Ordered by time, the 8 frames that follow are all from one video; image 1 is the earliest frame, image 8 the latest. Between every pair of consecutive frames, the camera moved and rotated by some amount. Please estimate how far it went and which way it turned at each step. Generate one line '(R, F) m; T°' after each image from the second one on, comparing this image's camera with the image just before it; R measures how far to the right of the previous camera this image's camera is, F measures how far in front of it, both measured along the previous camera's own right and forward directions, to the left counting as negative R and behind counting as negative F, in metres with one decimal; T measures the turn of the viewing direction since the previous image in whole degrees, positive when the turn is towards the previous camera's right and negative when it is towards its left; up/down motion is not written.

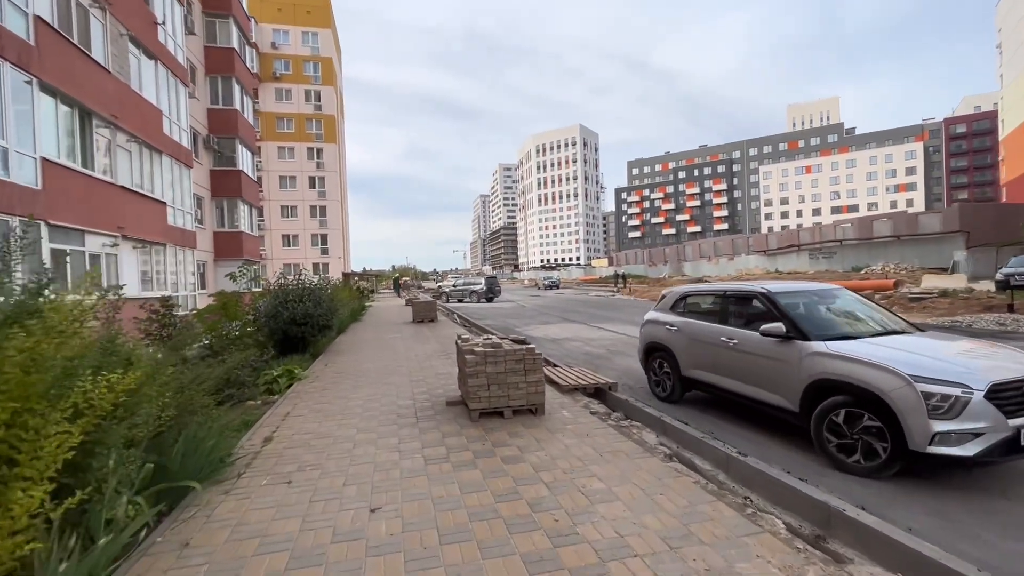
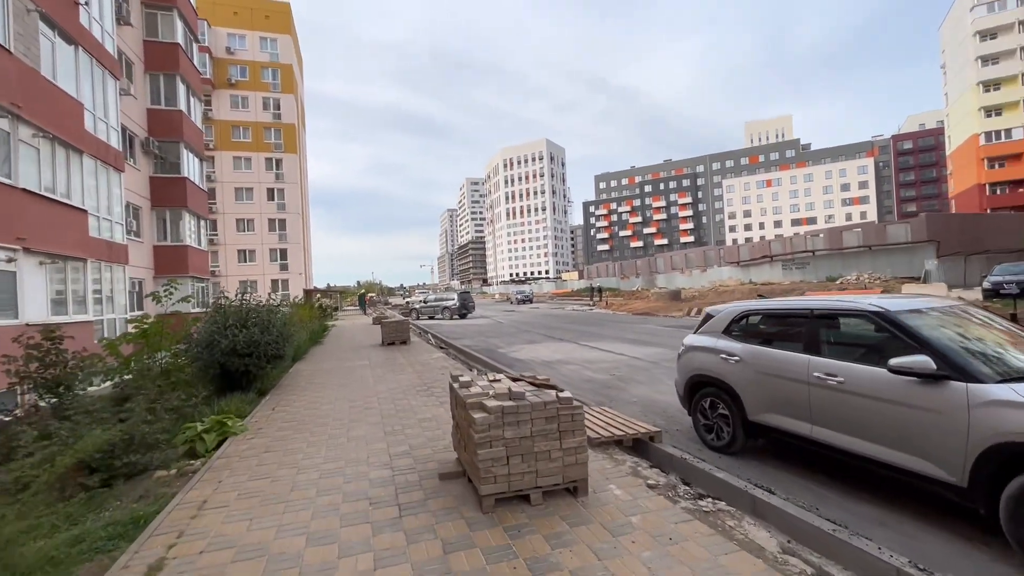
(-0.4, +1.5) m; +4°
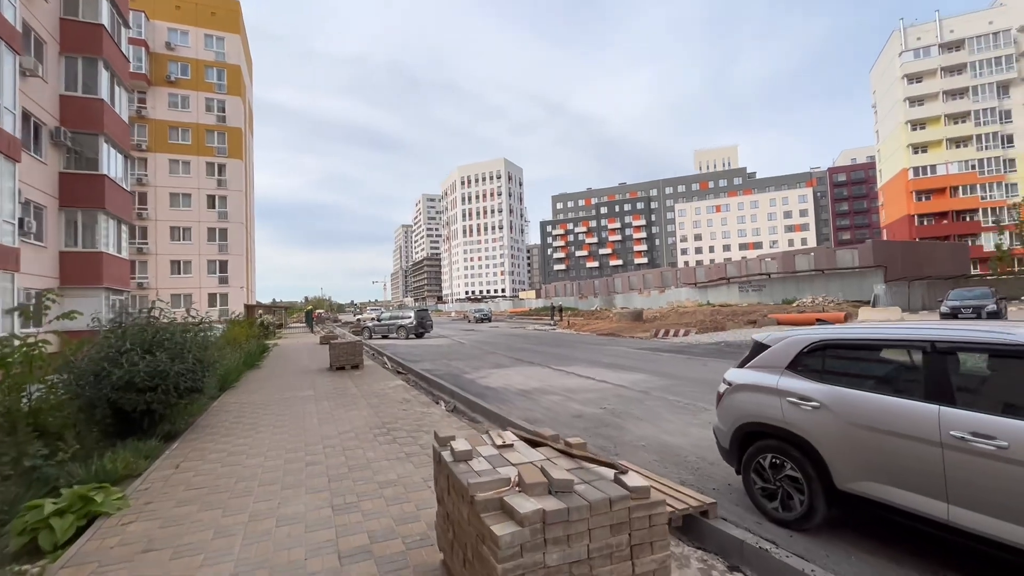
(-0.4, +1.3) m; +5°
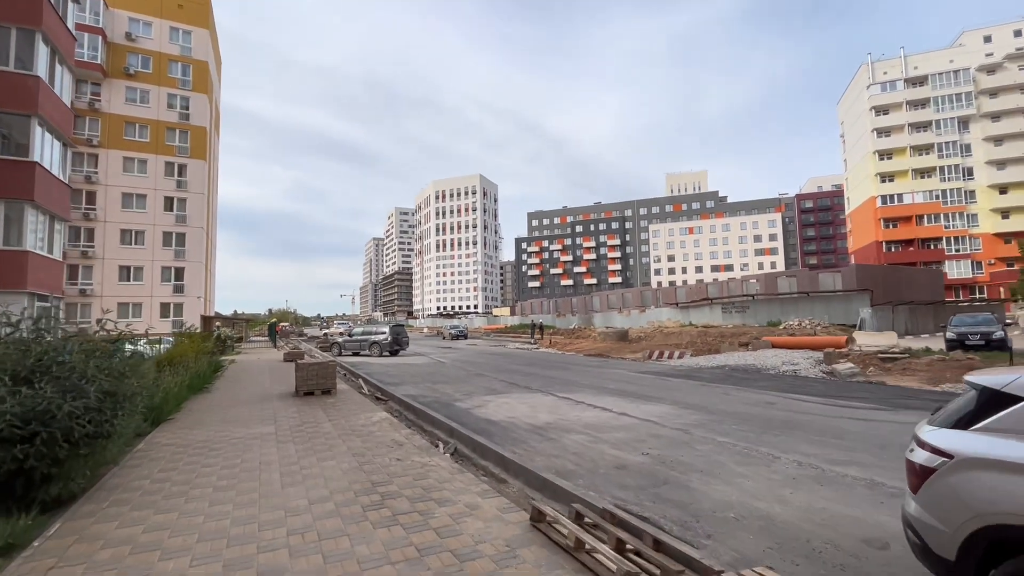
(-0.7, +1.6) m; +3°
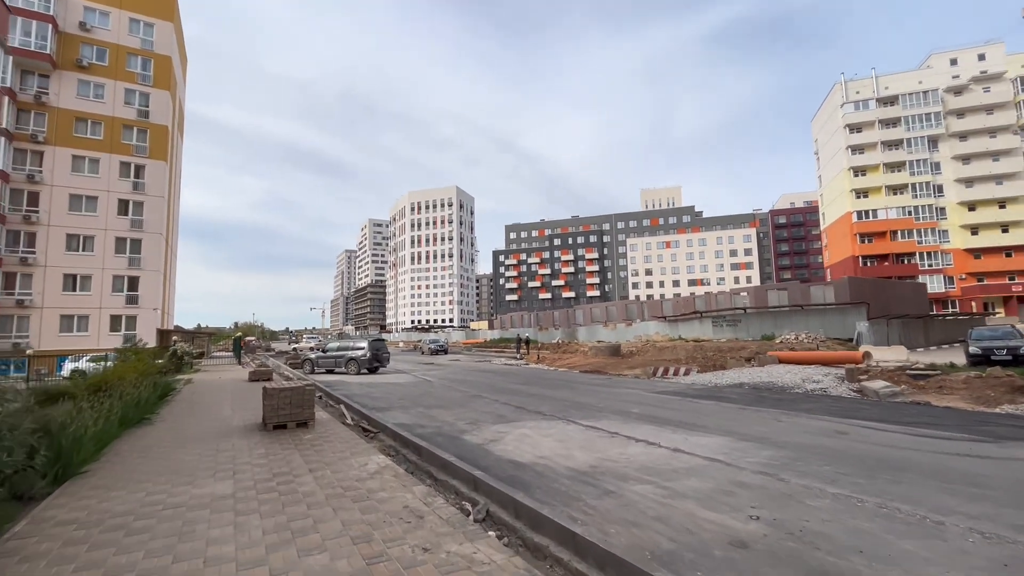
(-0.9, +1.8) m; +3°
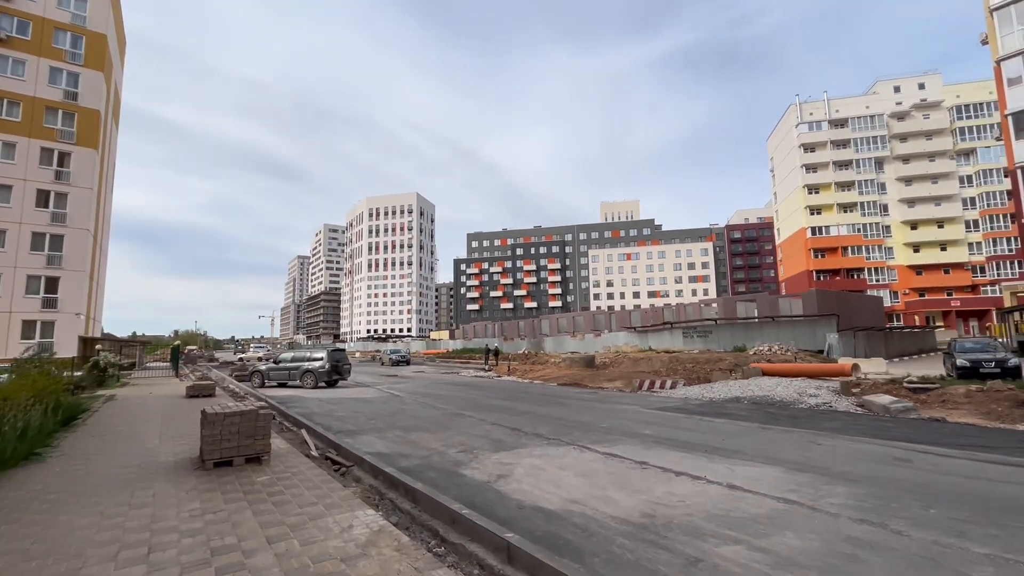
(-0.8, +1.6) m; +5°
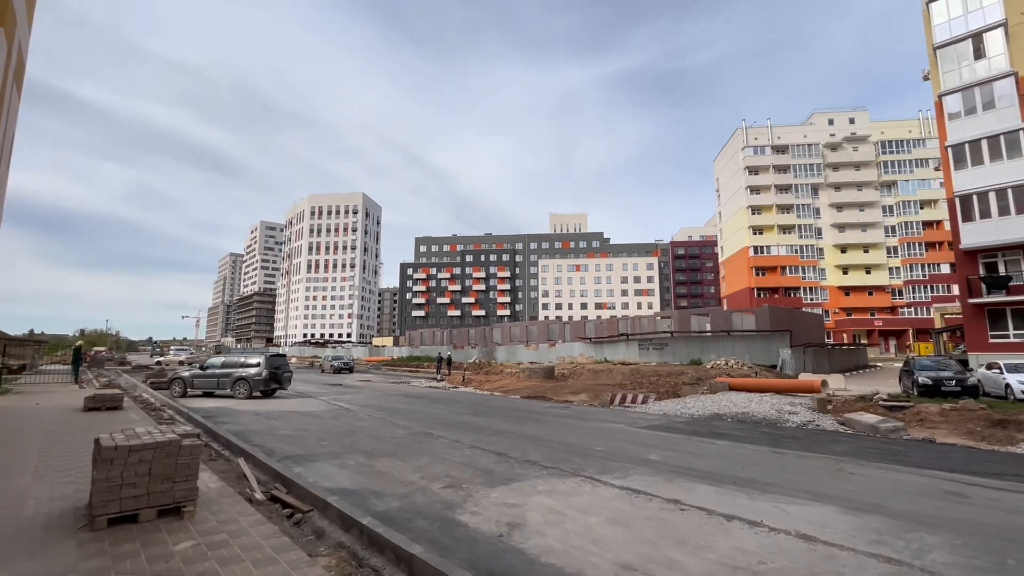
(-0.9, +1.5) m; +7°
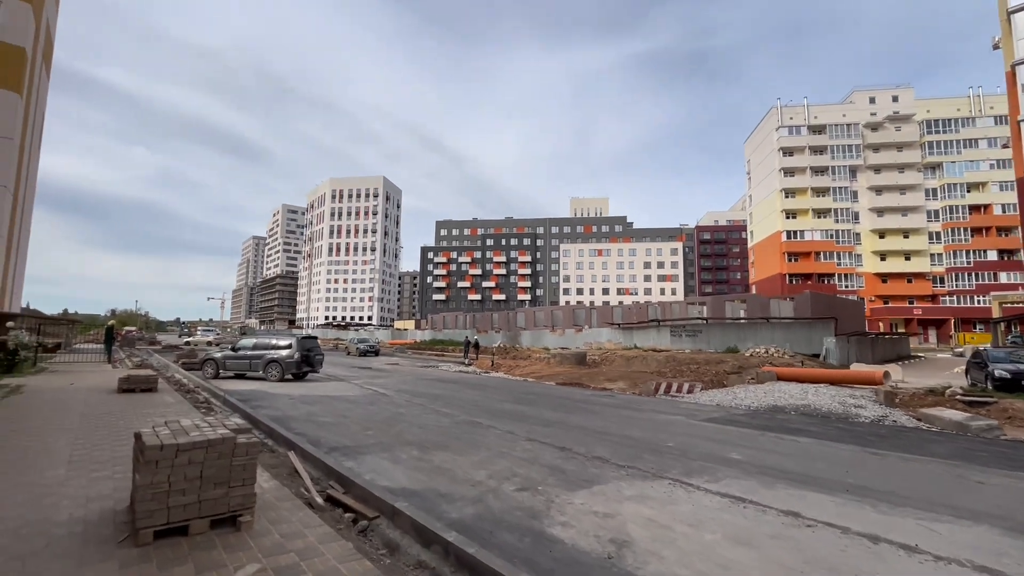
(-0.8, +0.9) m; -2°
